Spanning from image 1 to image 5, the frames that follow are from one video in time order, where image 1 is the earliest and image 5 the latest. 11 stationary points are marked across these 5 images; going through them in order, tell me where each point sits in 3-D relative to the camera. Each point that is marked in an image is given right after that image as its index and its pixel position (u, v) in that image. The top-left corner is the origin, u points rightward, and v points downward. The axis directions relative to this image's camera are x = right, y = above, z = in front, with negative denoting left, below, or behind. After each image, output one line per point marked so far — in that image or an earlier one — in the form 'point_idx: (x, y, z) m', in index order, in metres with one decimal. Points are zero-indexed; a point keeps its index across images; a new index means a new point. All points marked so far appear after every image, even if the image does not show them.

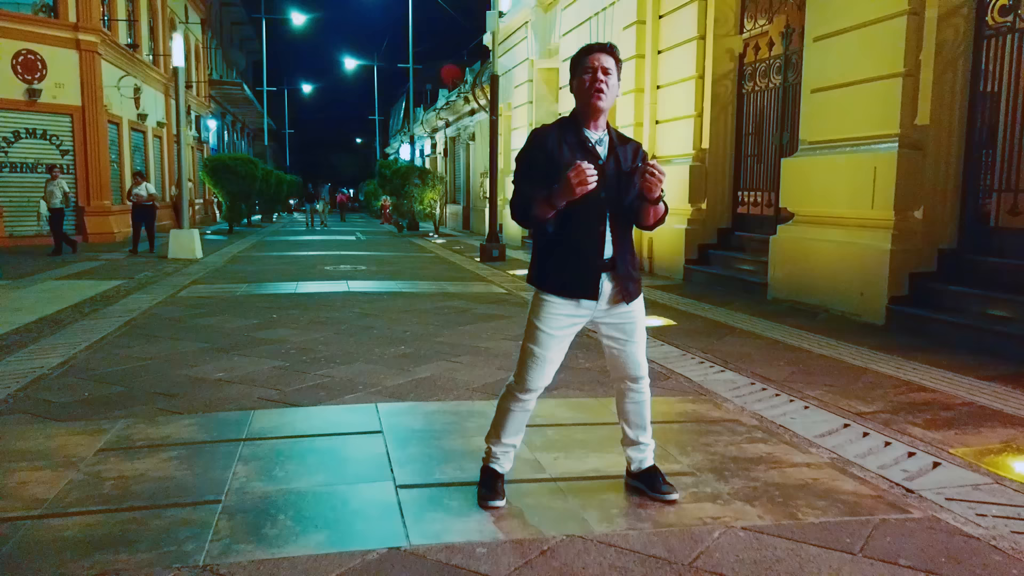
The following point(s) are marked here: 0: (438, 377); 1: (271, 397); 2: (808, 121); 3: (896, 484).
0: (-0.5, -0.6, +5.2) m
1: (-1.6, -0.7, +4.6) m
2: (+3.4, +1.9, +8.1) m
3: (+1.8, -0.9, +3.4) m
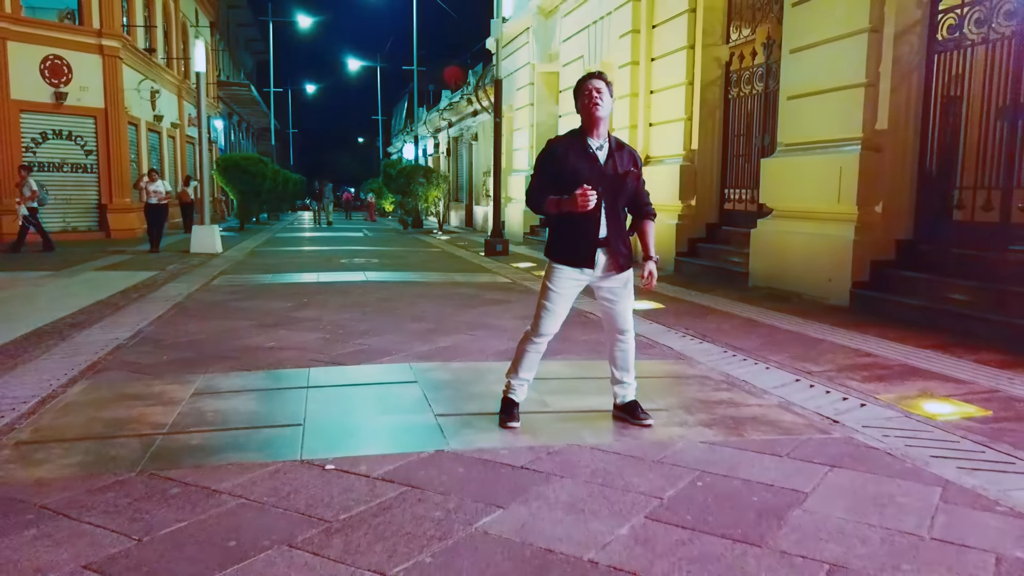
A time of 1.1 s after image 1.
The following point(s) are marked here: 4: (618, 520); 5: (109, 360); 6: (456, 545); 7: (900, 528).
0: (-0.4, -0.5, +6.1) m
1: (-1.5, -0.5, +5.5) m
2: (+3.5, +2.1, +9.0) m
3: (+1.9, -0.8, +4.3) m
4: (+0.4, -0.9, +2.8) m
5: (-3.1, -0.5, +5.5) m
6: (-0.2, -0.9, +2.5) m
7: (+1.5, -0.9, +2.8) m
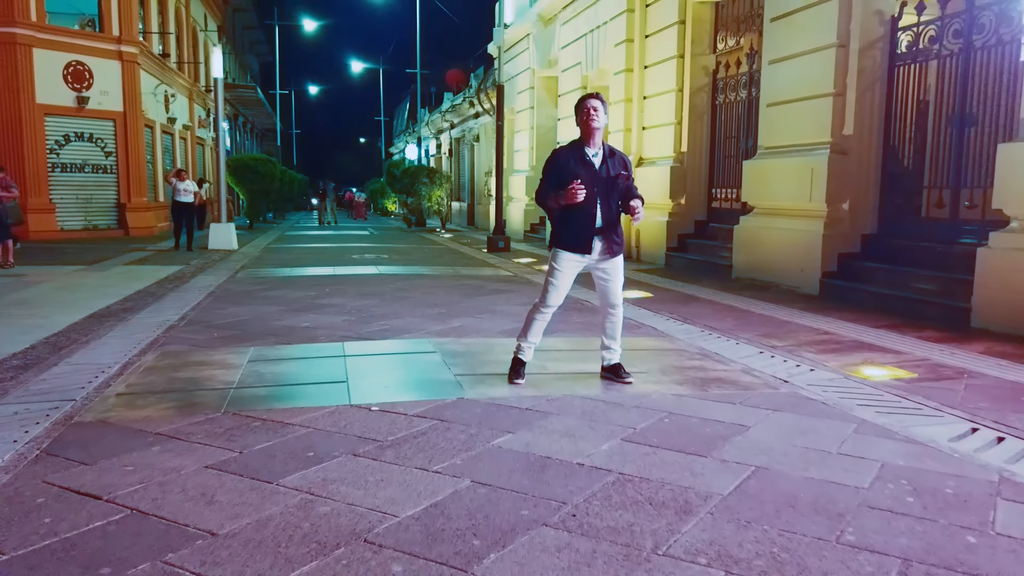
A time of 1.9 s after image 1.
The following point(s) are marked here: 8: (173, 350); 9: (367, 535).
0: (-0.4, -0.4, +6.9) m
1: (-1.4, -0.4, +6.4) m
2: (+3.5, +2.2, +9.8) m
3: (+1.9, -0.6, +5.1) m
4: (+0.5, -0.8, +3.6) m
5: (-3.1, -0.4, +6.4) m
6: (-0.2, -0.8, +3.4) m
7: (+1.5, -0.8, +3.6) m
8: (-2.7, -0.5, +5.8) m
9: (-0.5, -0.9, +2.6) m
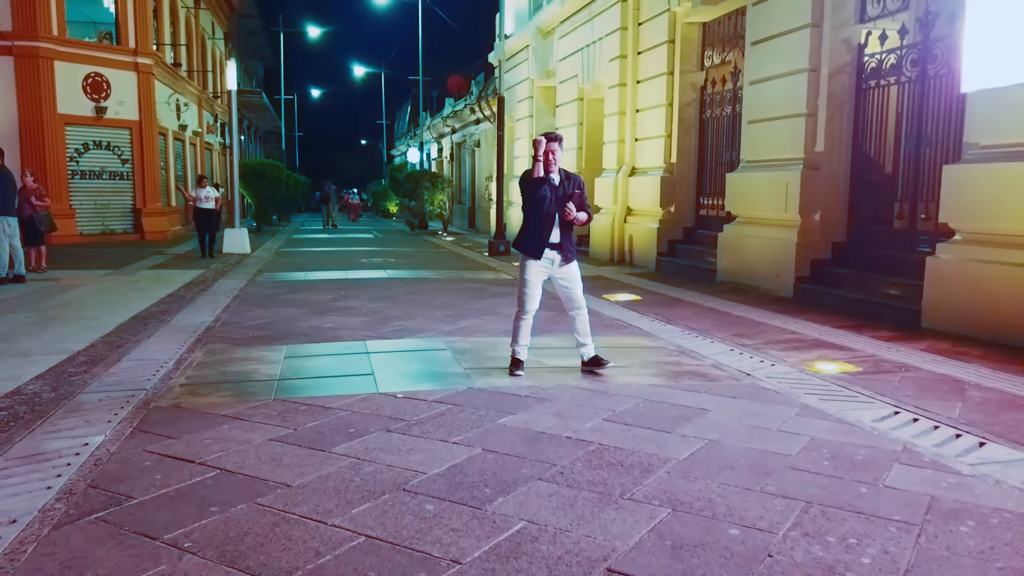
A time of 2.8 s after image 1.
0: (-0.4, -0.4, +7.7) m
1: (-1.4, -0.5, +7.2) m
2: (+3.5, +2.1, +10.6) m
3: (+1.9, -0.7, +5.9) m
4: (+0.5, -0.8, +4.5) m
5: (-3.0, -0.5, +7.2) m
6: (-0.1, -0.8, +4.2) m
7: (+1.6, -0.9, +4.4) m
8: (-2.7, -0.6, +6.6) m
9: (-0.5, -1.0, +3.4) m
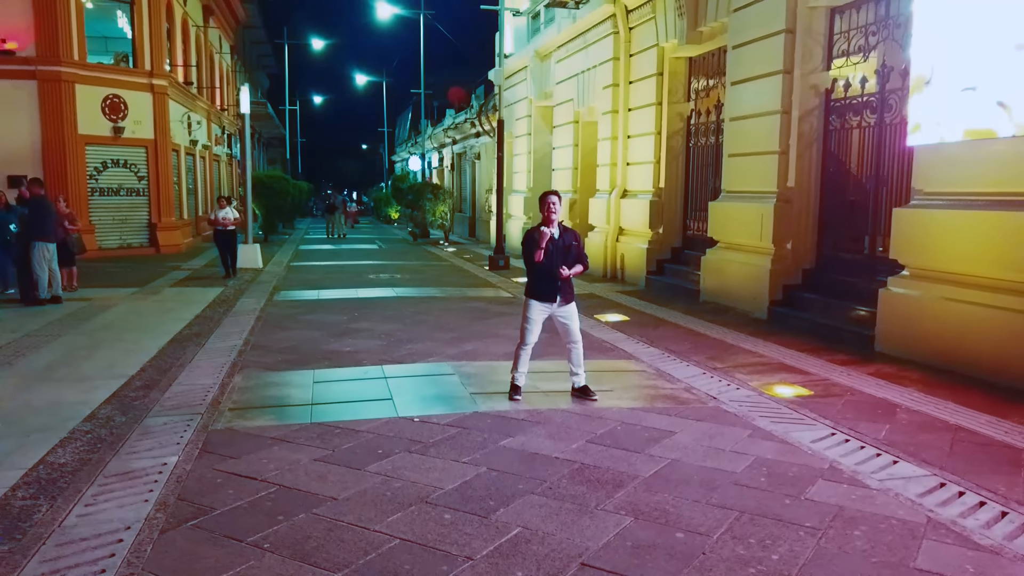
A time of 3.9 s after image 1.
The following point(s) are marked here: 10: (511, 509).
0: (-0.4, -0.8, +8.7) m
1: (-1.4, -0.8, +8.1) m
2: (+3.5, +1.8, +11.6) m
3: (+1.9, -1.0, +6.9) m
4: (+0.5, -1.2, +5.4) m
5: (-3.1, -0.8, +8.1) m
6: (-0.2, -1.2, +5.2) m
7: (+1.5, -1.2, +5.4) m
8: (-2.7, -0.9, +7.5) m
9: (-0.5, -1.3, +4.4) m
10: (0.0, -1.3, +4.2) m
